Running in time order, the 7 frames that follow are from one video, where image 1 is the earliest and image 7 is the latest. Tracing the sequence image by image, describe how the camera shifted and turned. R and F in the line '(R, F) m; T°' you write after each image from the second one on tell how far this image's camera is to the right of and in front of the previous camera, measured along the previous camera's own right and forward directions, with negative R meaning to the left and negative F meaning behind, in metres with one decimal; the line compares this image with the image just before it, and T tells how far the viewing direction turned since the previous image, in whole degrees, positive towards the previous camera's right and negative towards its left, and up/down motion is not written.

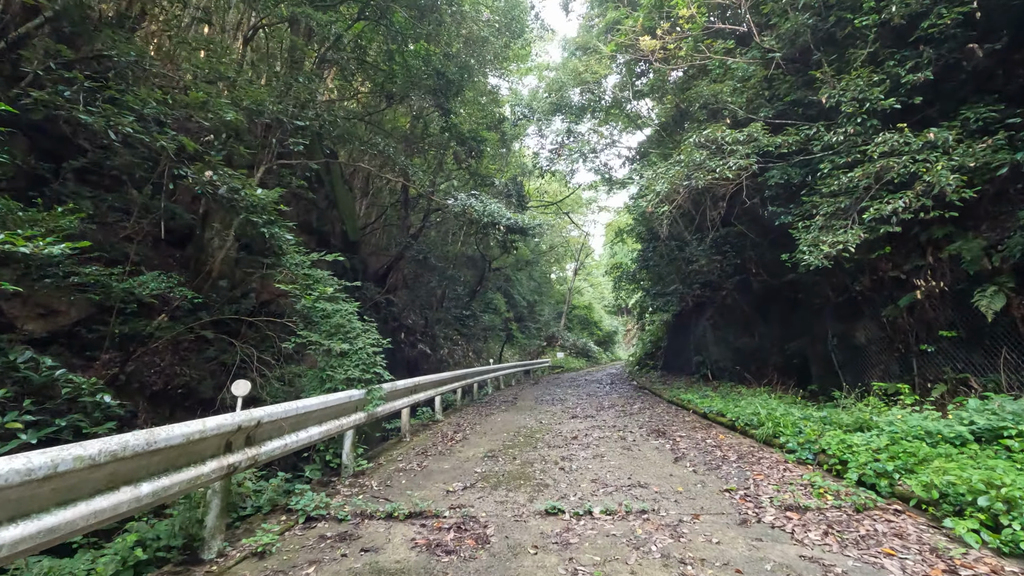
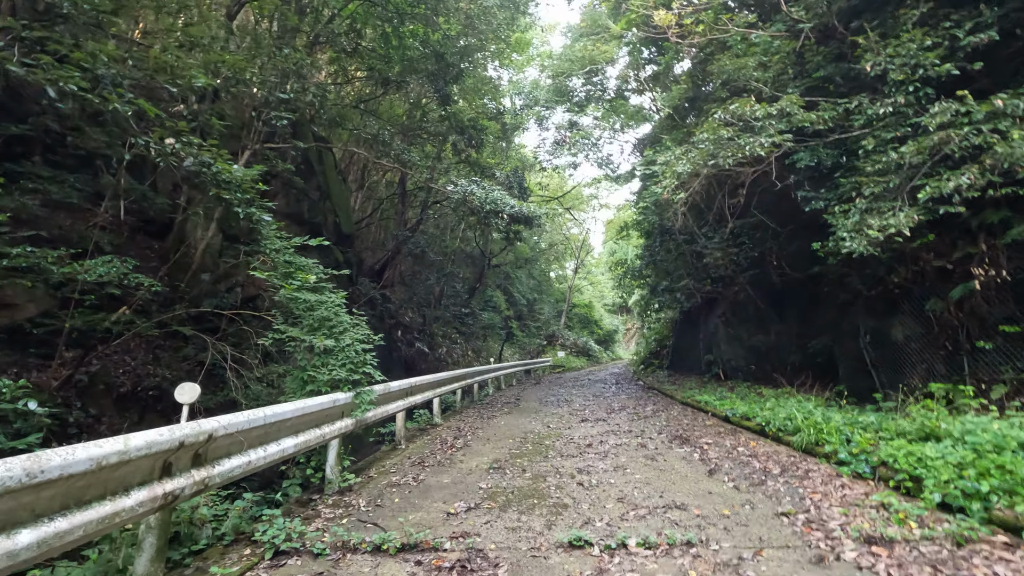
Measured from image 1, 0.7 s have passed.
(-0.1, +0.7) m; 0°
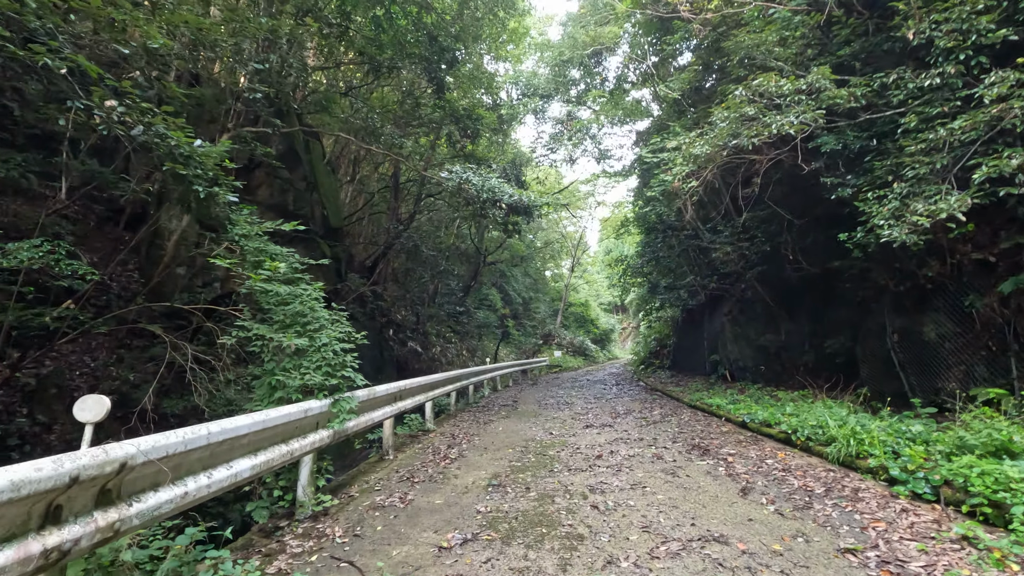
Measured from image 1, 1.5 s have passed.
(-0.1, +0.7) m; +1°
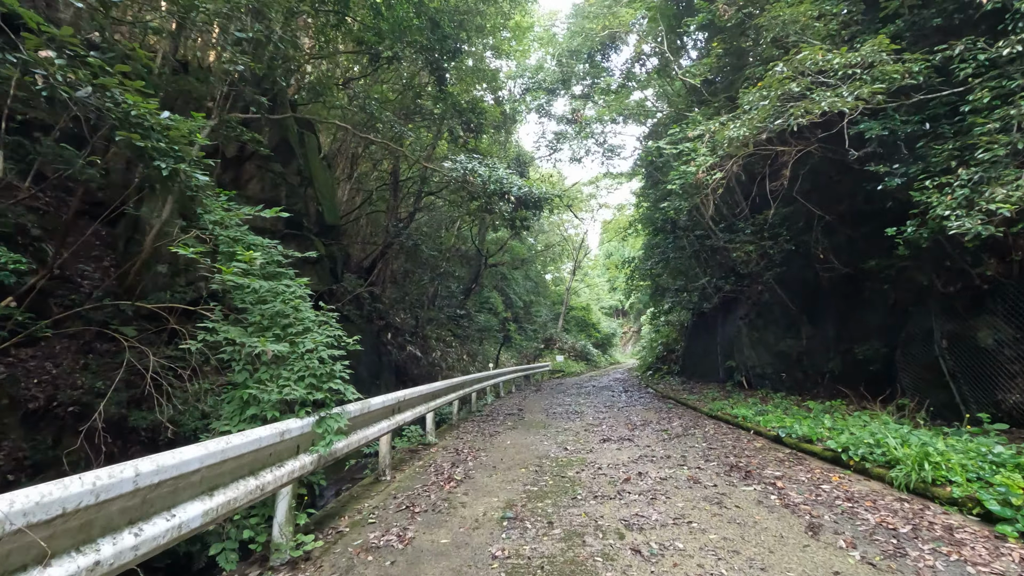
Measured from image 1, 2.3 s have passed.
(-0.1, +0.7) m; 0°
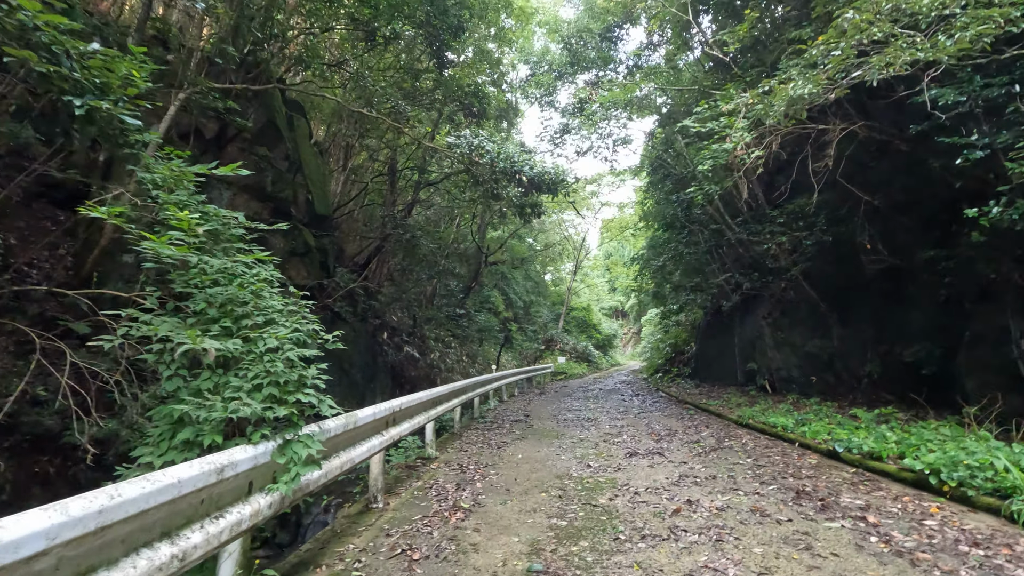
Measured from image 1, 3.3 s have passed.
(-0.2, +0.9) m; 0°
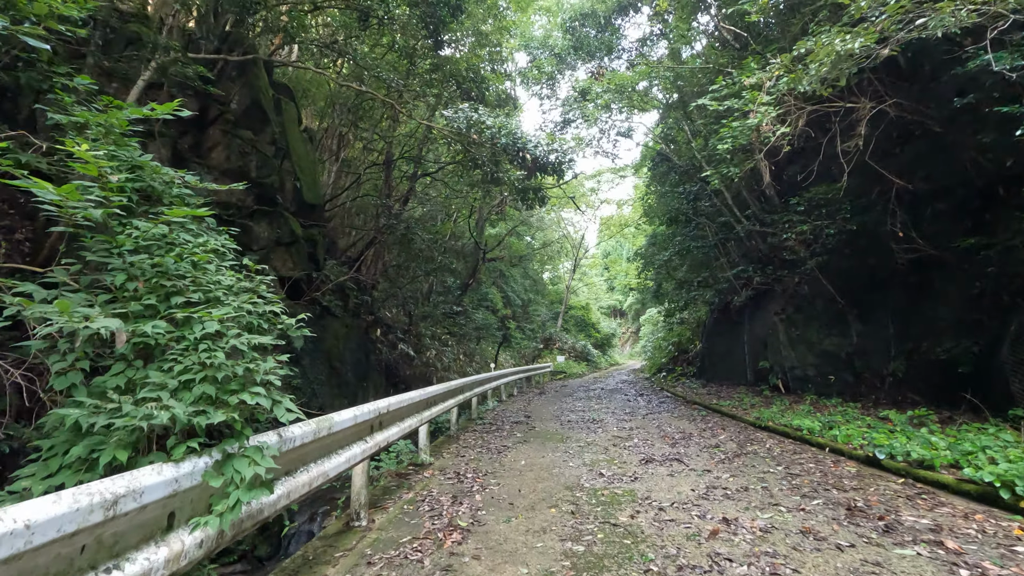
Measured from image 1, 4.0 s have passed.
(-0.1, +0.6) m; 0°
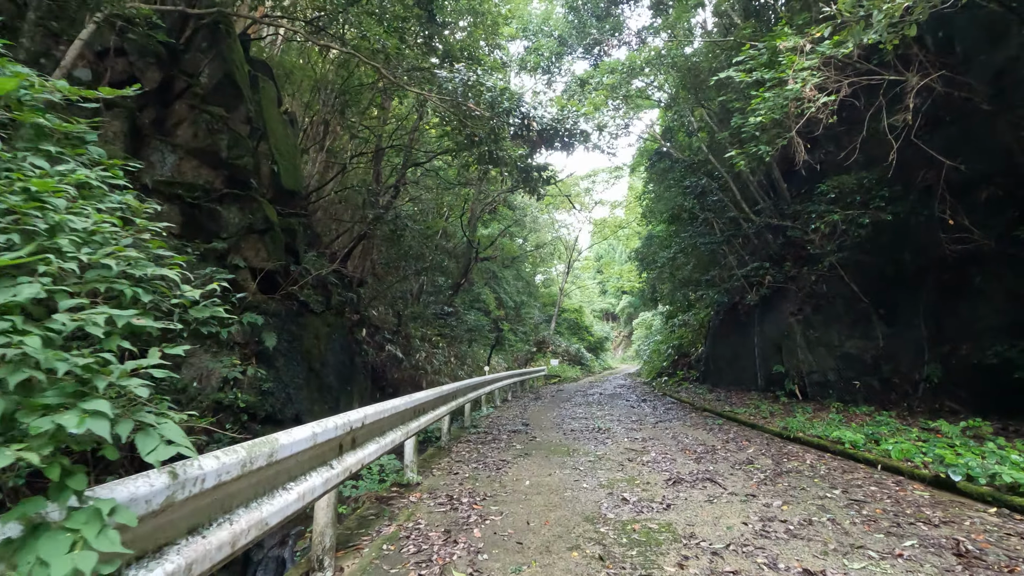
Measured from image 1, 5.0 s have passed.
(-0.1, +0.9) m; +1°
